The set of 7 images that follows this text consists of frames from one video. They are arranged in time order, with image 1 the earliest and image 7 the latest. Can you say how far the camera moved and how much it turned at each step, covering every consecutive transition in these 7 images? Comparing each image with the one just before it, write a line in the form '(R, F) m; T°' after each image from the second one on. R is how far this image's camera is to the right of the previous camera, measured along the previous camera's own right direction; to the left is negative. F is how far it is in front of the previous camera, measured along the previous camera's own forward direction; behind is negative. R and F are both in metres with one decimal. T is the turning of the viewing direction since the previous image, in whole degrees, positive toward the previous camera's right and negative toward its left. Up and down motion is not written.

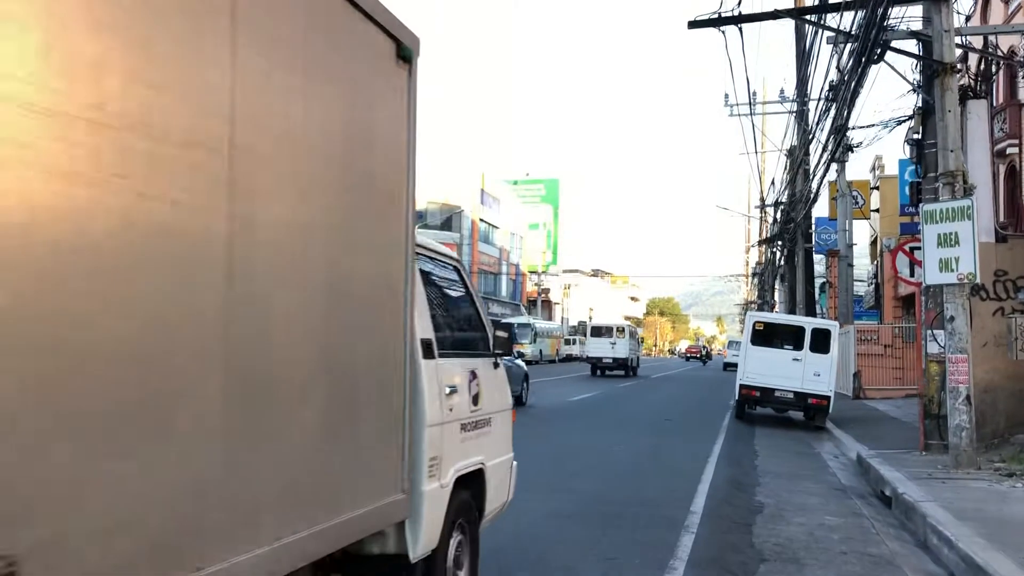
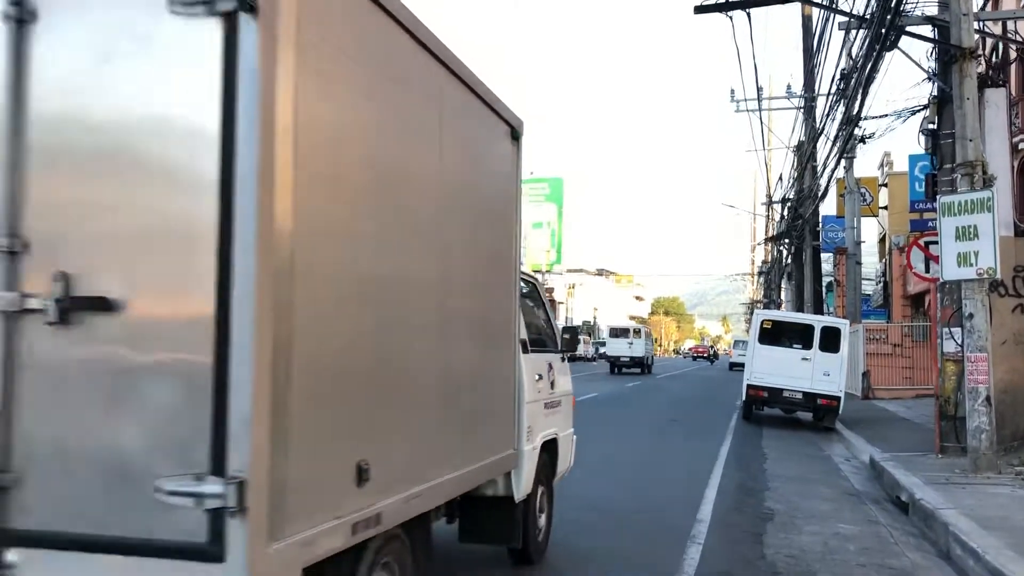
(+0.1, +0.5) m; 0°
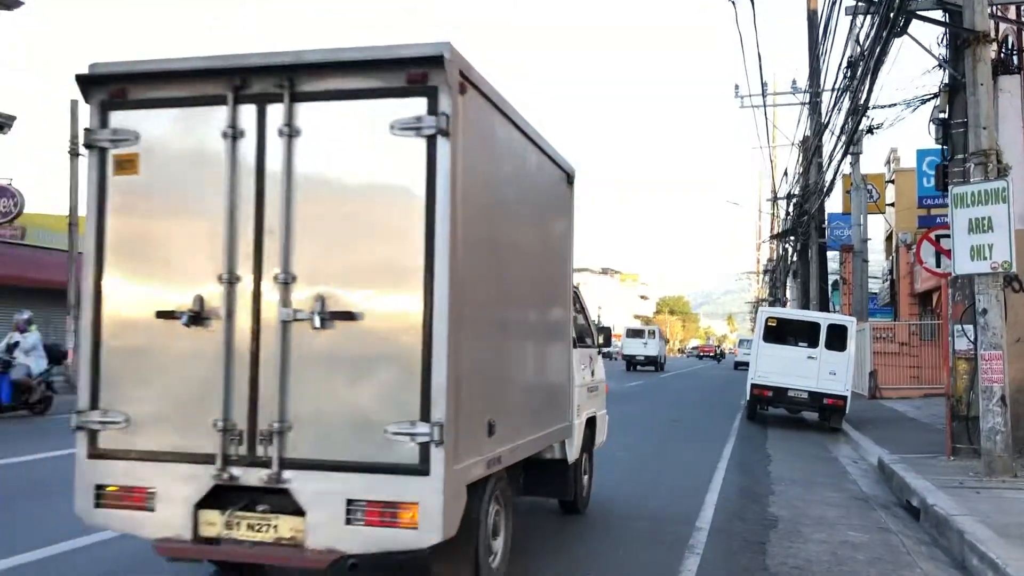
(+0.1, +0.4) m; 0°
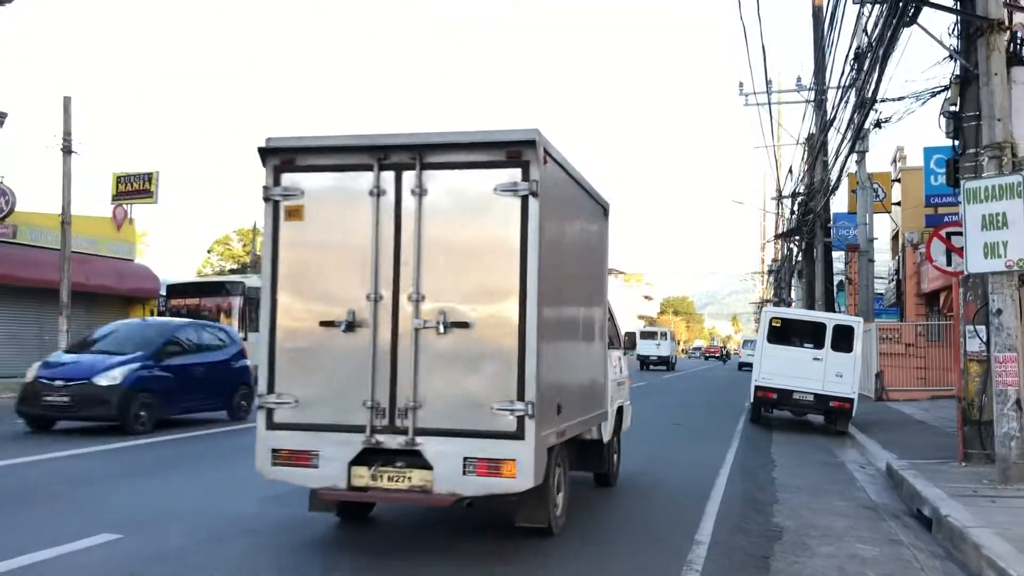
(+0.1, +0.4) m; 0°
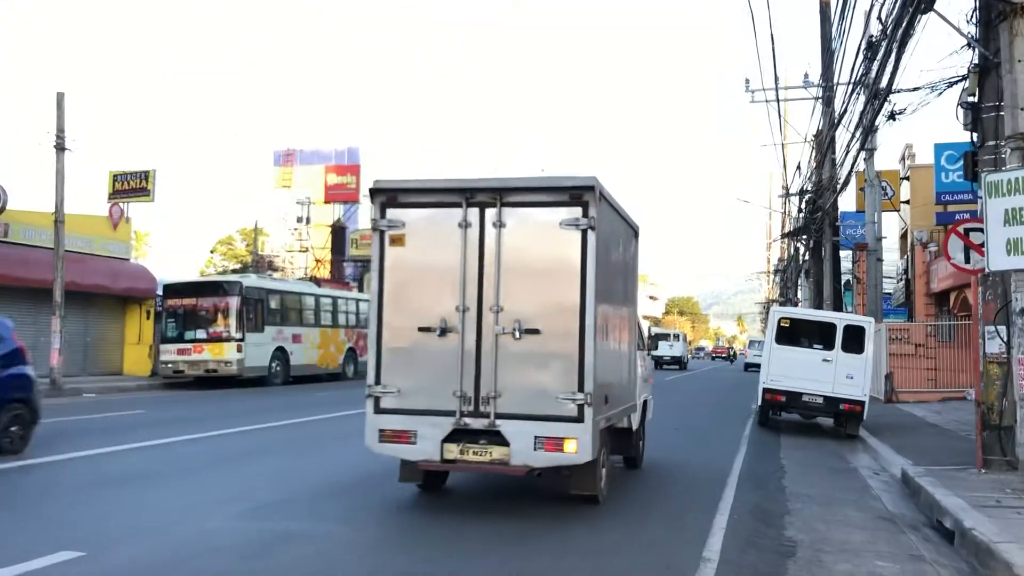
(+0.1, +0.5) m; 0°
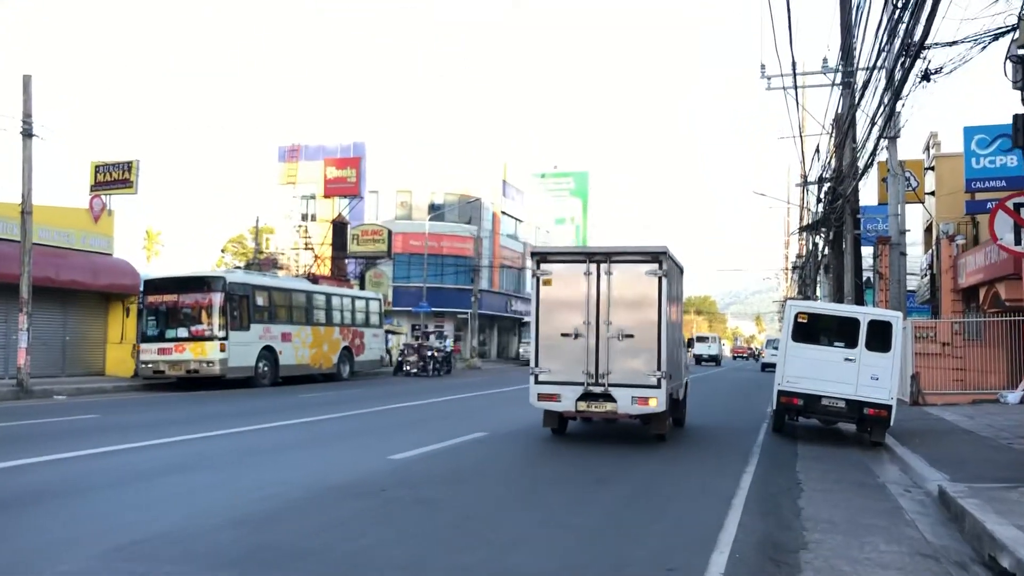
(+0.5, +1.5) m; -1°
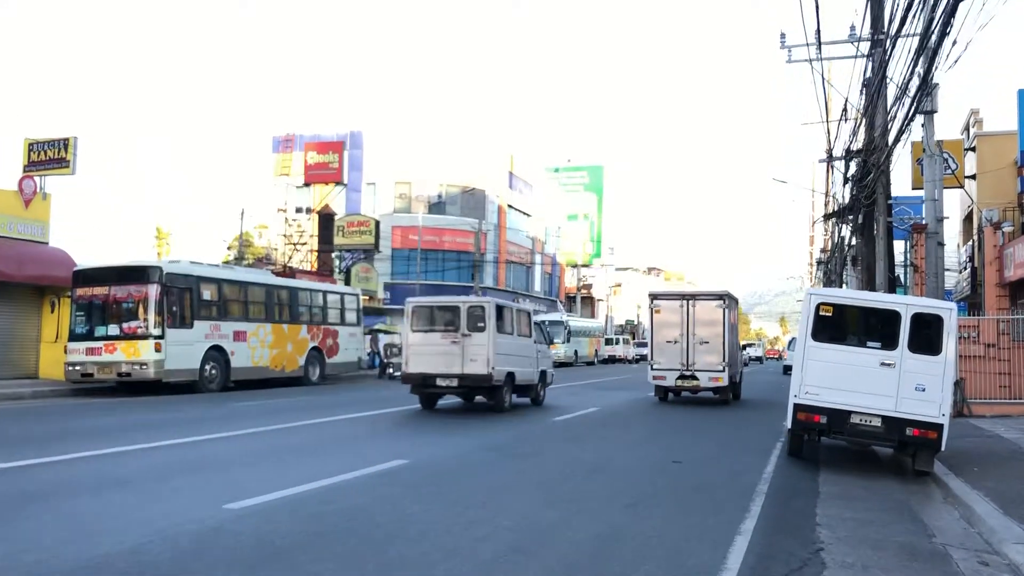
(+1.1, +3.2) m; -1°
